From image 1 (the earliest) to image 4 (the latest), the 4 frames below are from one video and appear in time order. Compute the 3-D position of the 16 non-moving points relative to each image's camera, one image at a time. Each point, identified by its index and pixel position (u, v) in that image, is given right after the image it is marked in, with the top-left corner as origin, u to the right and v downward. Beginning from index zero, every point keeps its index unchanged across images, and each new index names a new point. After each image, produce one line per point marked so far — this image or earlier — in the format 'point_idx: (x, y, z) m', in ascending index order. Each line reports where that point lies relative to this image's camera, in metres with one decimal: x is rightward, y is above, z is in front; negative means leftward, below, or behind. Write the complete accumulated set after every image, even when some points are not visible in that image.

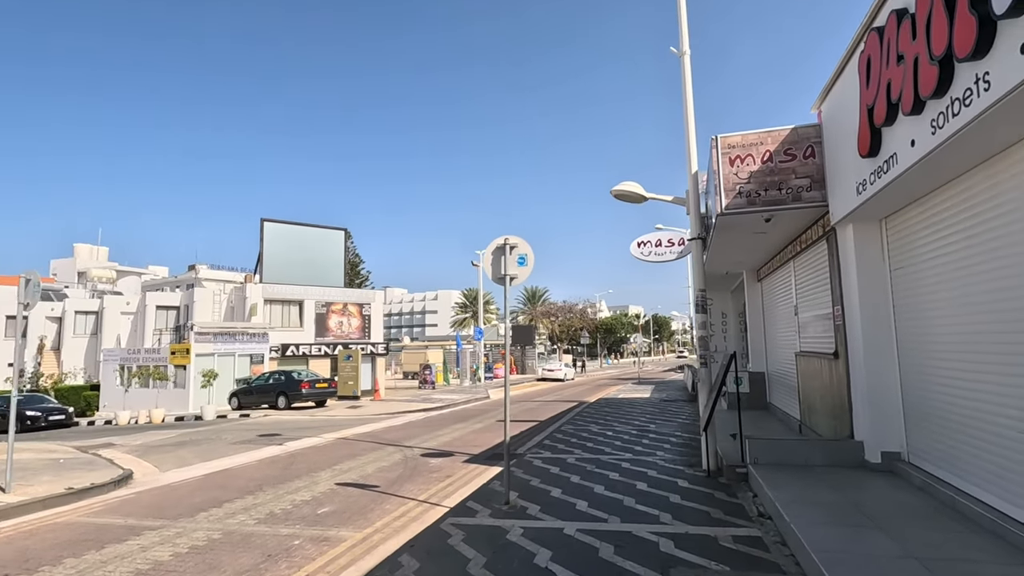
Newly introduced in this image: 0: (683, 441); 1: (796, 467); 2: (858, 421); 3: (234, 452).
0: (+3.7, -3.3, +11.6) m
1: (+3.9, -2.5, +7.4) m
2: (+4.7, -1.8, +7.3) m
3: (-6.9, -4.0, +13.2) m
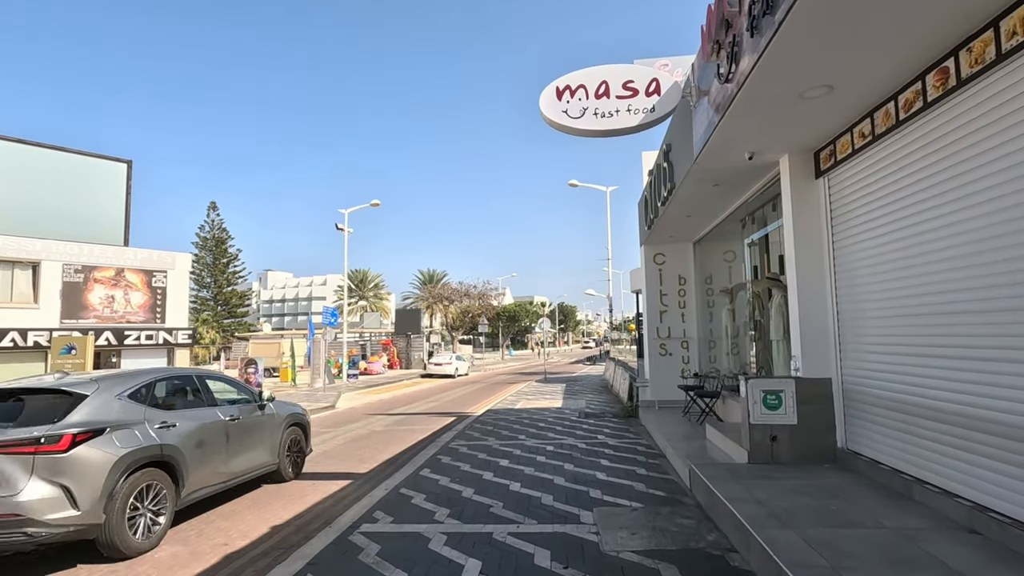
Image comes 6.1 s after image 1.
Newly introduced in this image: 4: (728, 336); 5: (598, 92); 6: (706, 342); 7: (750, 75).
0: (+1.2, -2.1, +3.1) m
1: (+2.2, -1.4, -1.0) m
2: (+3.0, -0.7, -1.0) m
3: (-9.5, -2.7, +2.9) m
4: (+4.9, -1.1, +12.2) m
5: (+1.2, +2.6, +7.5) m
6: (+4.8, -1.3, +13.2) m
7: (+2.2, +2.0, +5.0) m
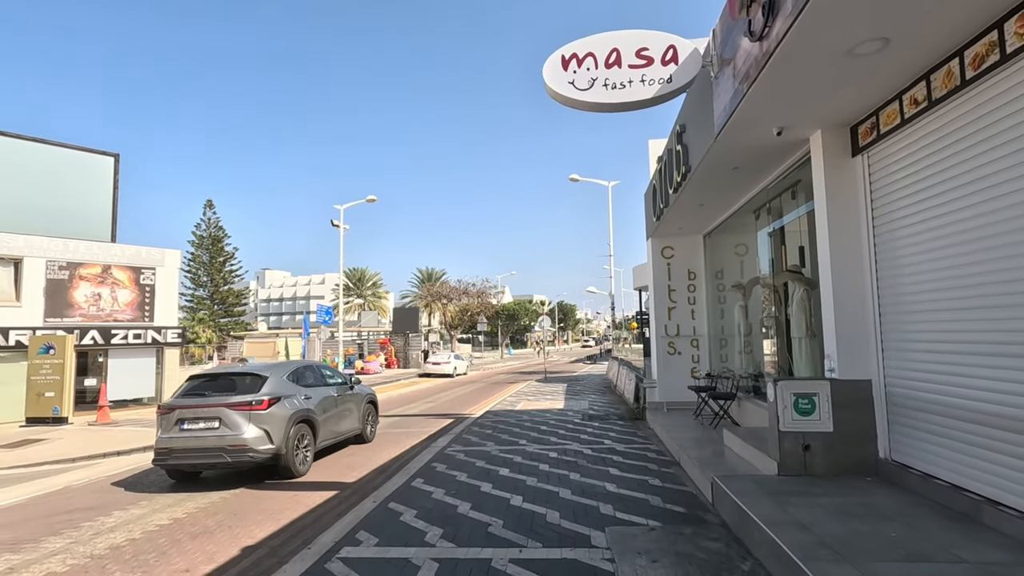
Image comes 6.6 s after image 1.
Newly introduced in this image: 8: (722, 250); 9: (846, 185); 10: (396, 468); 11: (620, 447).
0: (+1.2, -2.1, +2.4) m
1: (+2.2, -1.3, -1.8) m
2: (+3.0, -0.6, -1.7) m
3: (-9.5, -2.6, +2.1) m
4: (+4.9, -1.0, +11.5) m
5: (+1.2, +2.7, +6.7) m
6: (+4.8, -1.2, +12.5) m
7: (+2.2, +2.1, +4.2) m
8: (+4.8, +0.9, +12.3) m
9: (+3.8, +1.2, +6.2) m
10: (-2.0, -3.1, +9.1) m
11: (+1.9, -2.9, +9.6) m
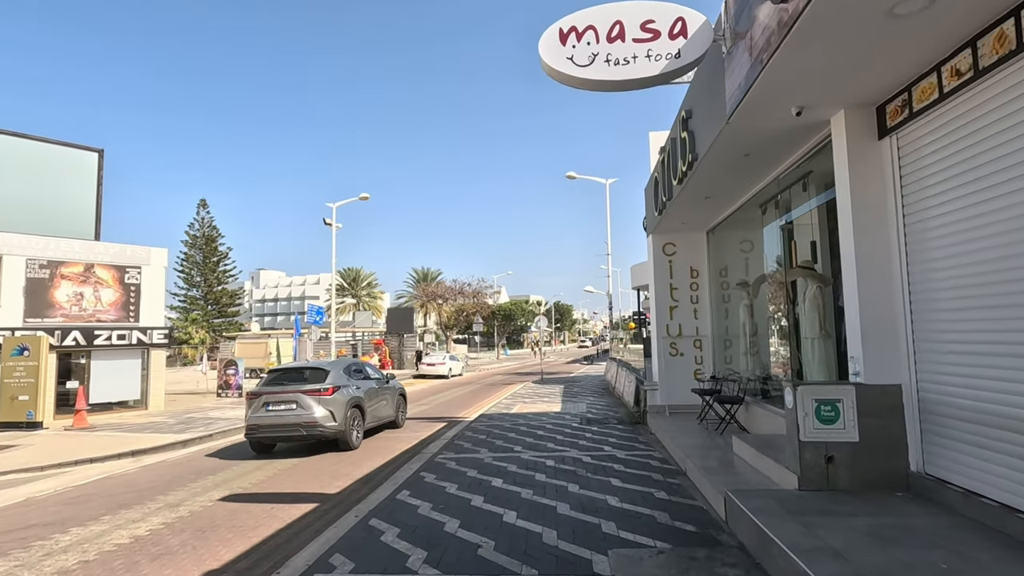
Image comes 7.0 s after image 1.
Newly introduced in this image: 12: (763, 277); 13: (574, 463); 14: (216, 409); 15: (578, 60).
0: (+1.2, -2.0, +1.8) m
1: (+2.2, -1.2, -2.3) m
2: (+3.0, -0.6, -2.3) m
3: (-9.5, -2.6, +1.5) m
4: (+4.8, -0.9, +11.0) m
5: (+1.1, +2.7, +6.2) m
6: (+4.7, -1.2, +12.0) m
7: (+2.2, +2.1, +3.7) m
8: (+4.7, +0.9, +11.7) m
9: (+3.7, +1.2, +5.7) m
10: (-2.1, -3.0, +8.5) m
11: (+1.8, -2.8, +9.1) m
12: (+4.8, +0.2, +10.2) m
13: (+1.0, -2.8, +8.4) m
14: (-10.9, -4.5, +20.0) m
15: (+0.6, +2.5, +6.2) m
